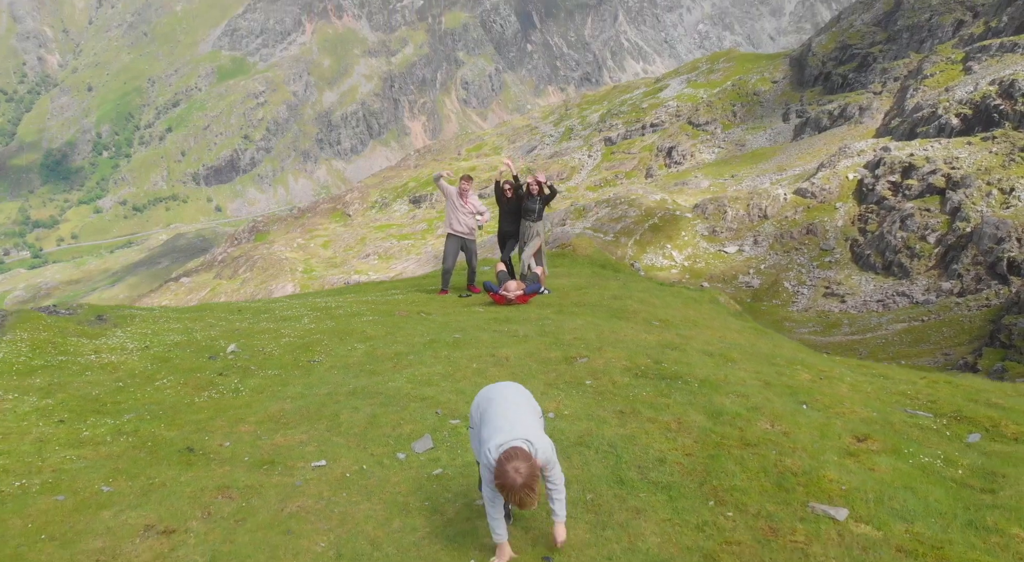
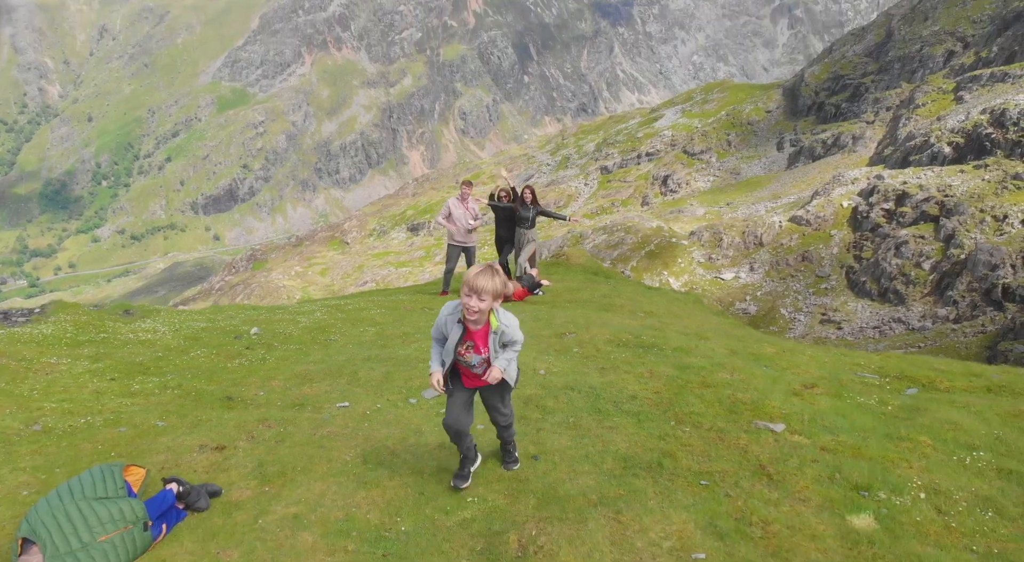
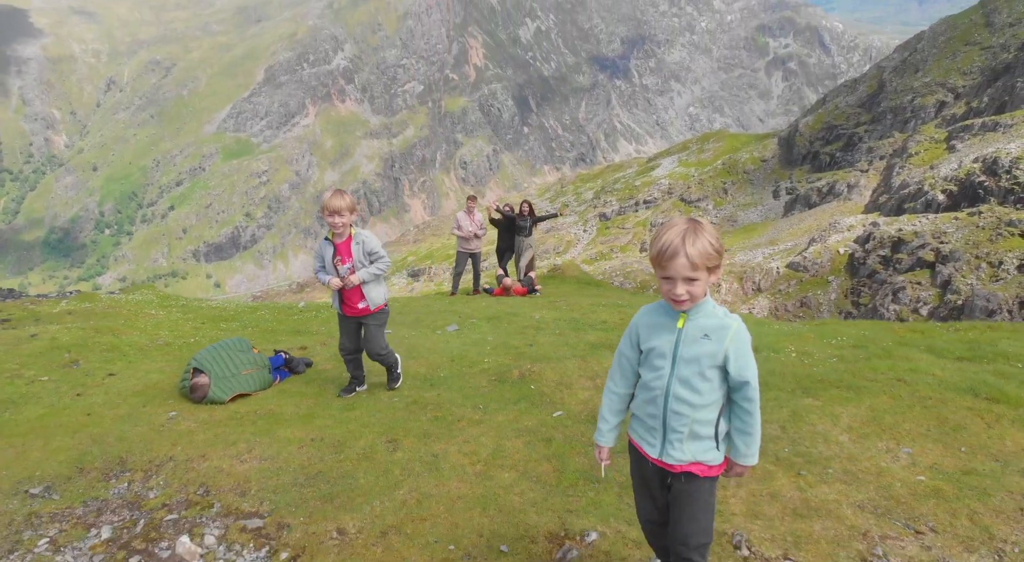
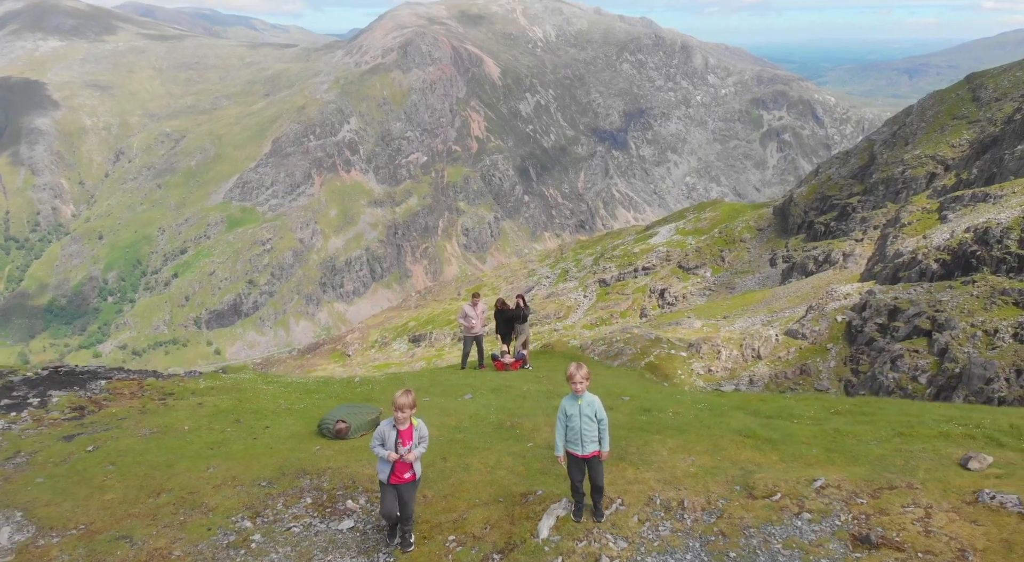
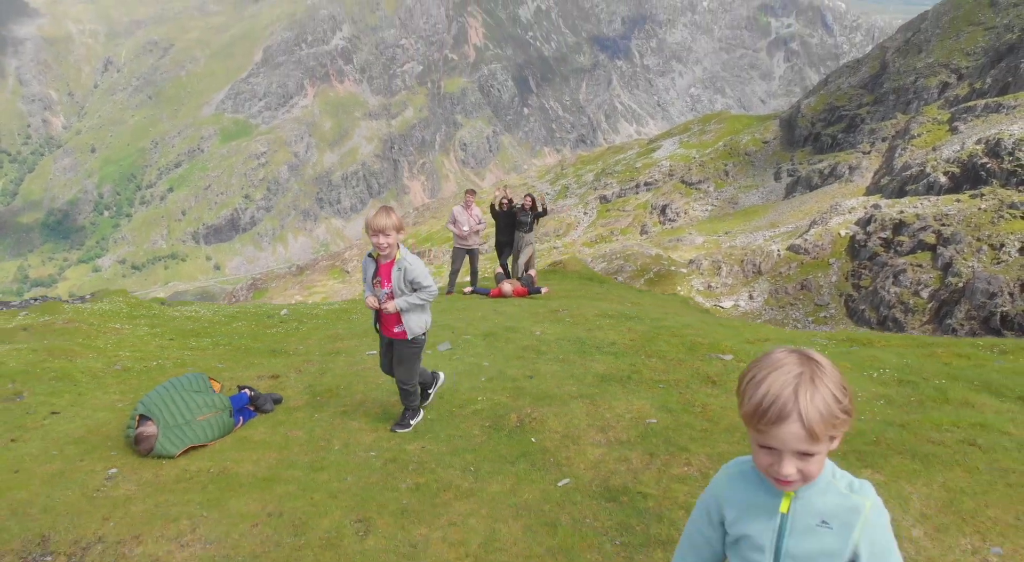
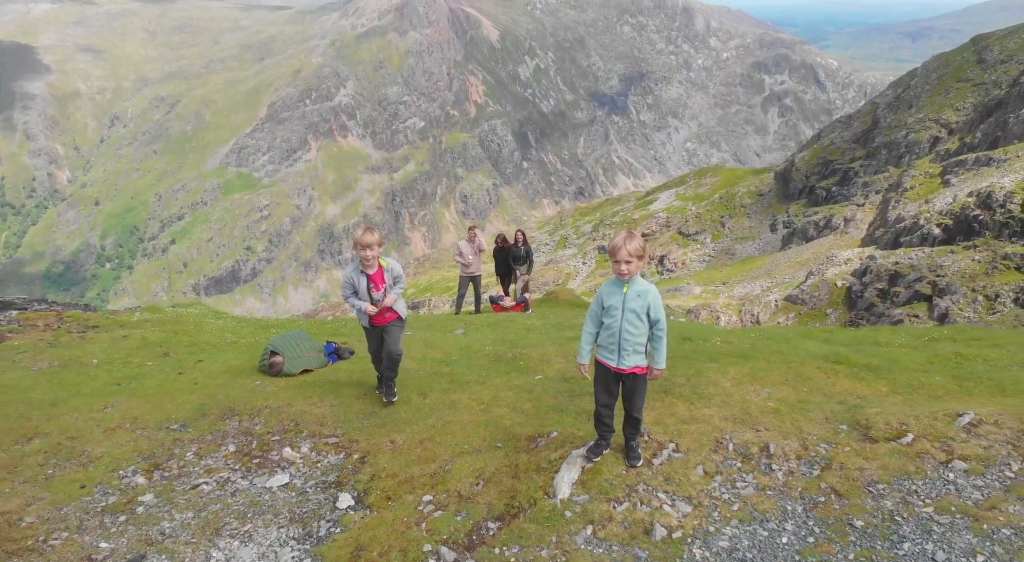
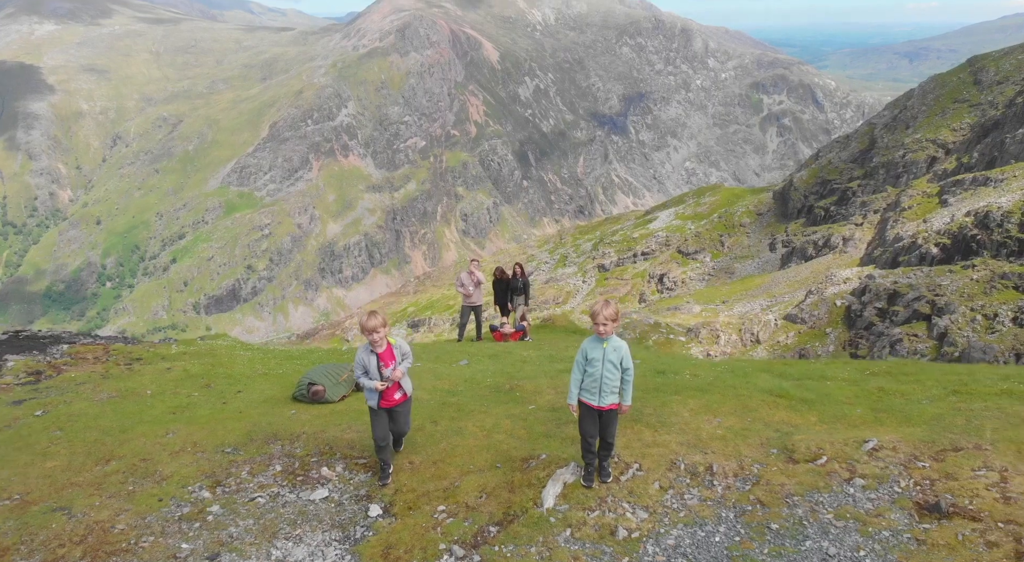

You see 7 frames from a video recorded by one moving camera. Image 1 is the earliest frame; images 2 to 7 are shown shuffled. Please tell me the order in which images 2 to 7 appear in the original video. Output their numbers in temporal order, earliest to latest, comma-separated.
2, 5, 3, 6, 7, 4
